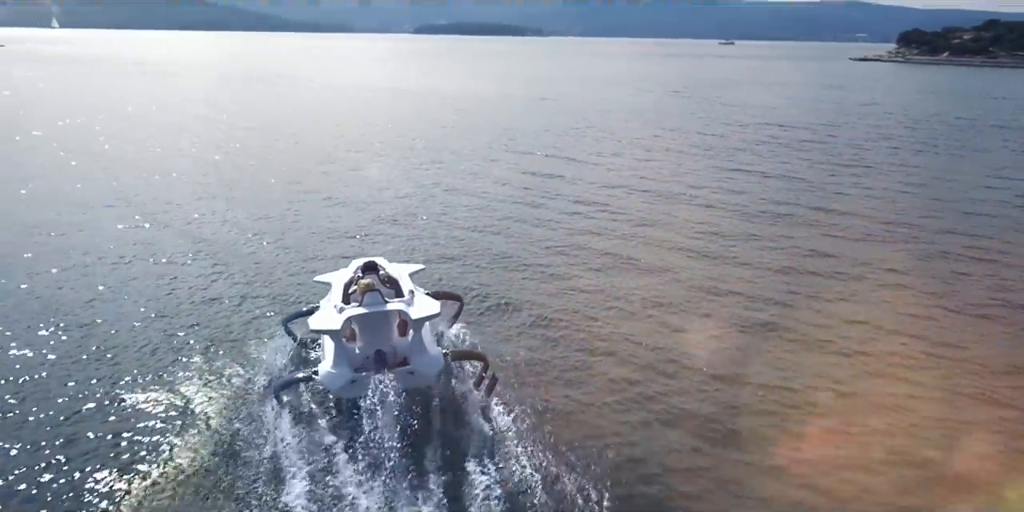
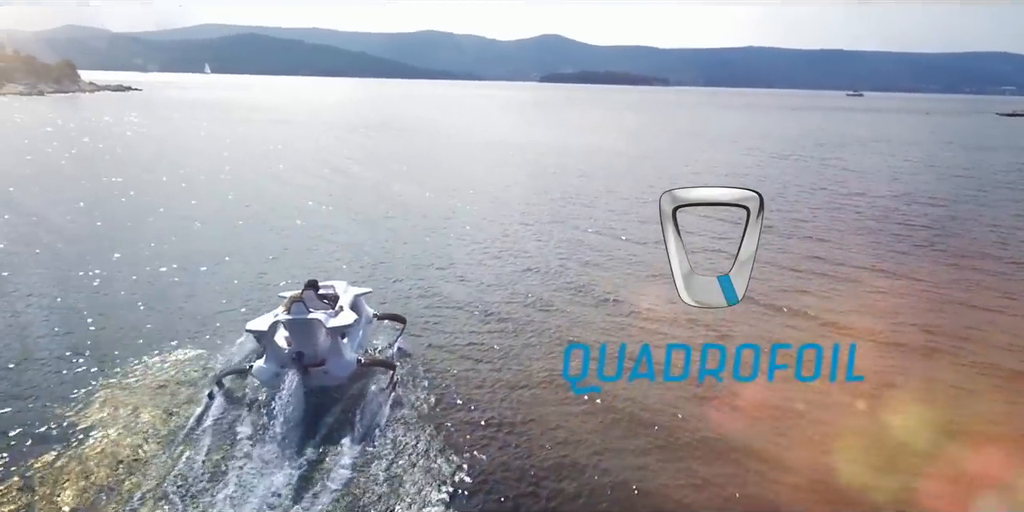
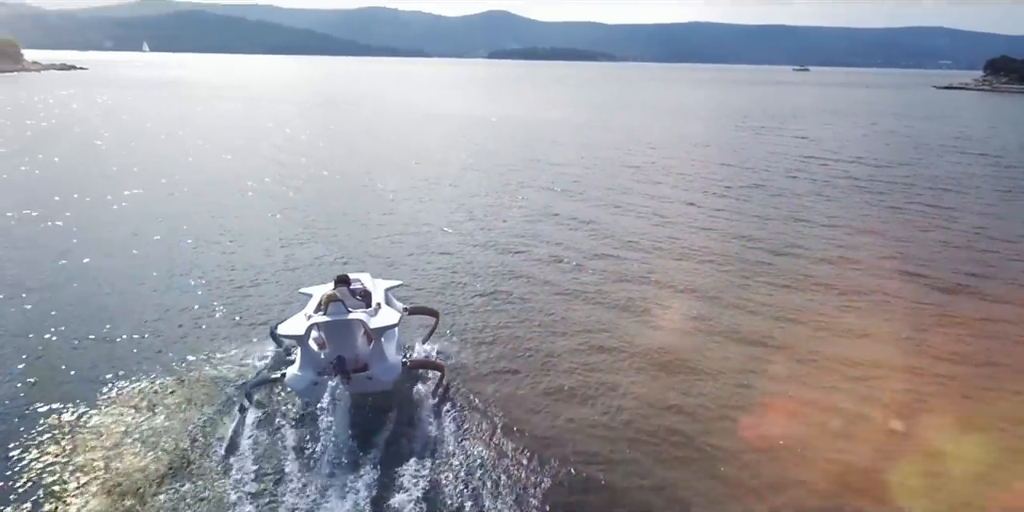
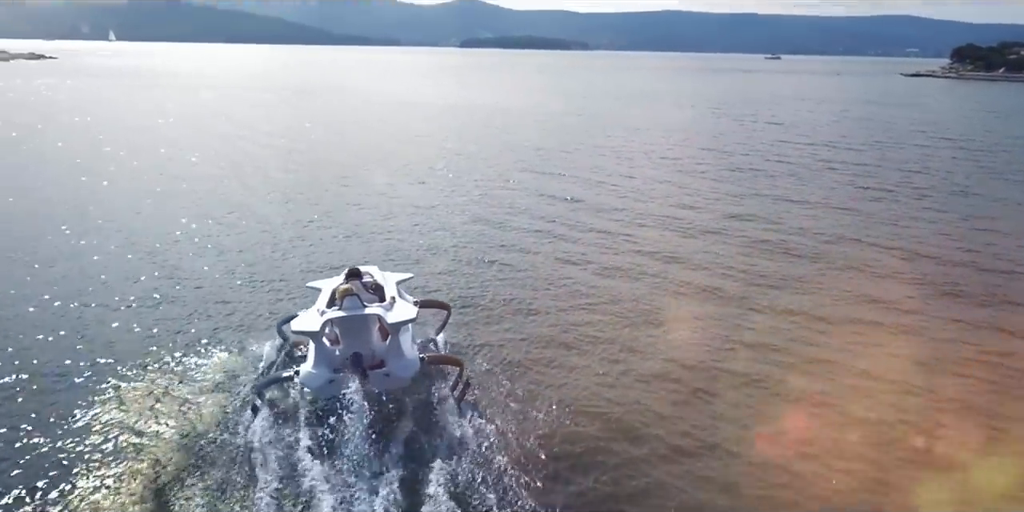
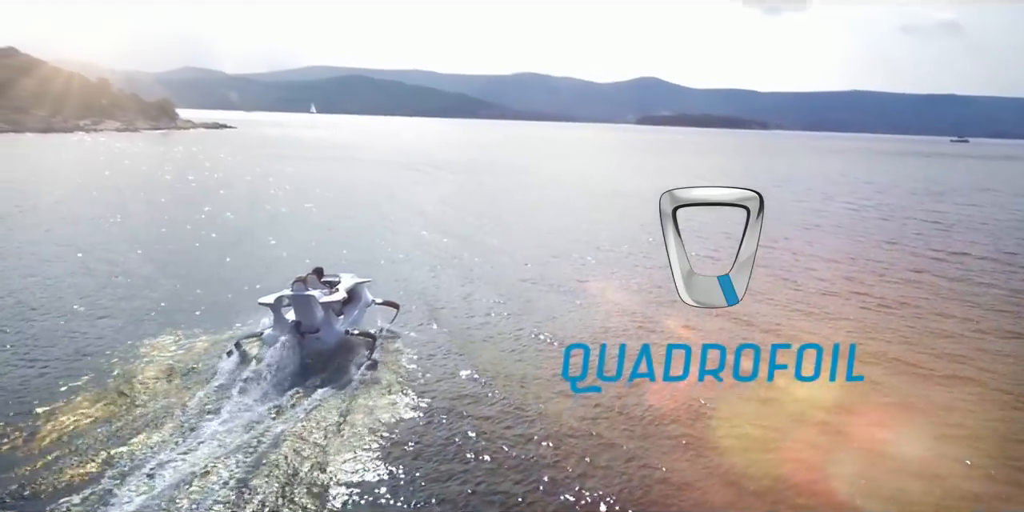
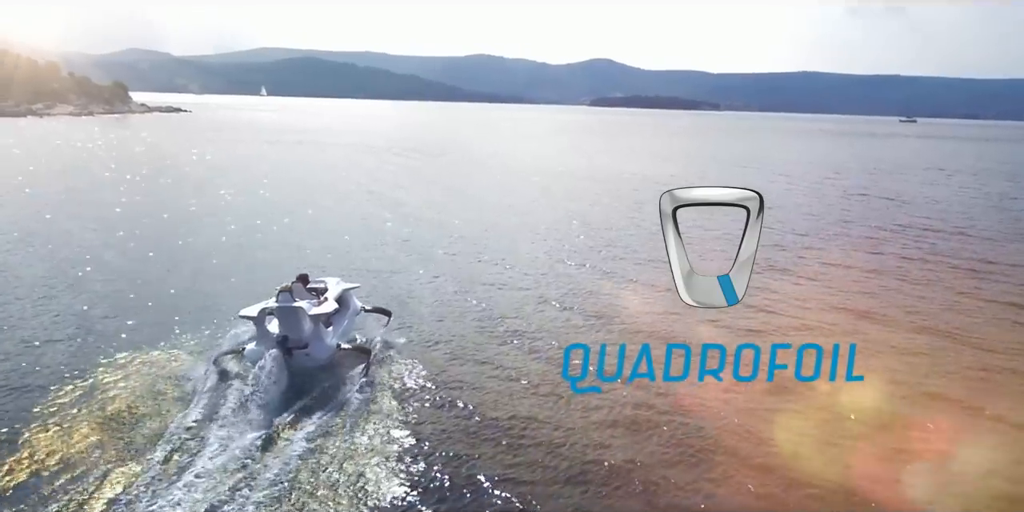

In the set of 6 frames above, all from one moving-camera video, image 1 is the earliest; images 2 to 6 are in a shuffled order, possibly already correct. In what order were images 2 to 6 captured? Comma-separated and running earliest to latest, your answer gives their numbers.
4, 3, 2, 6, 5
